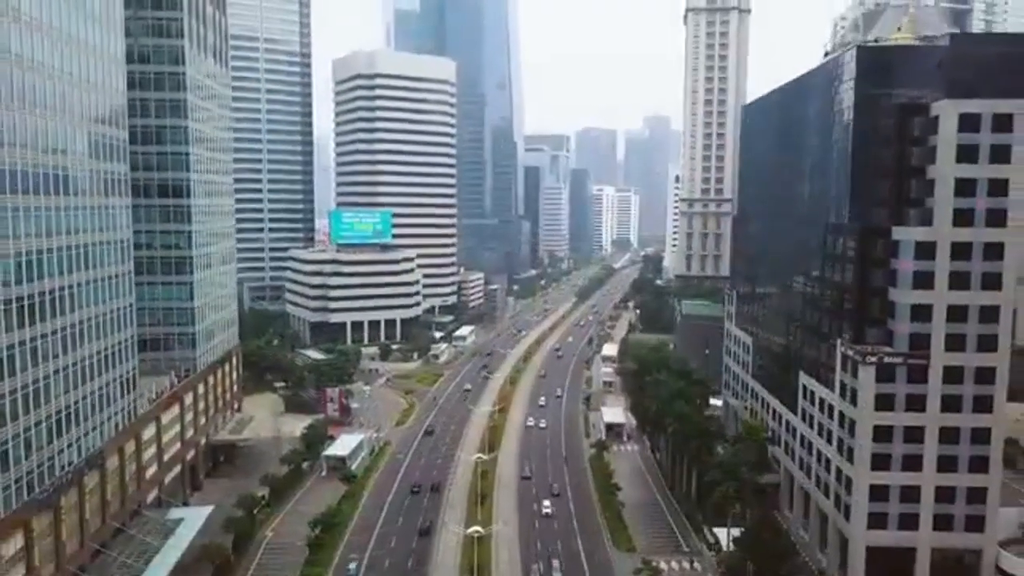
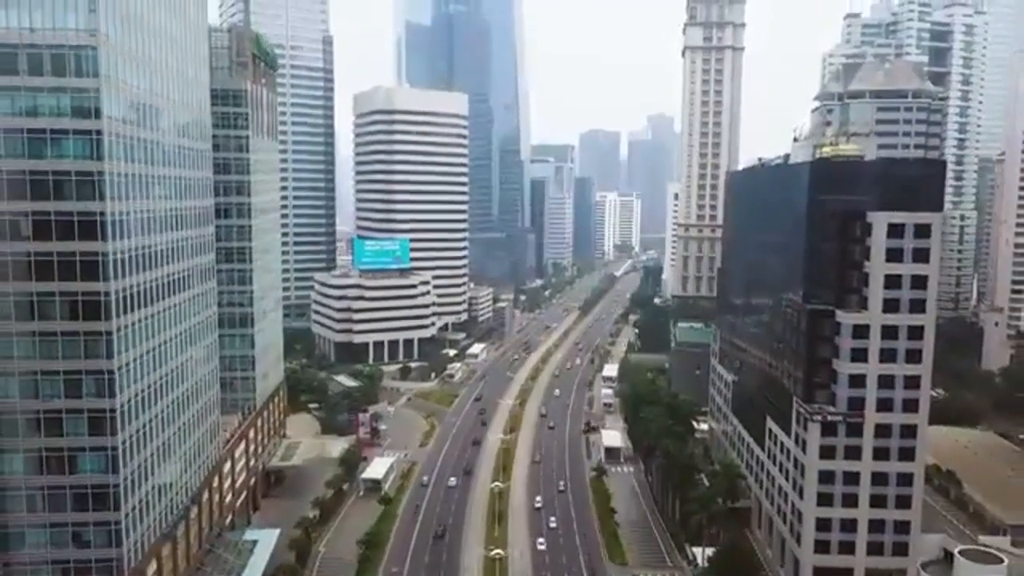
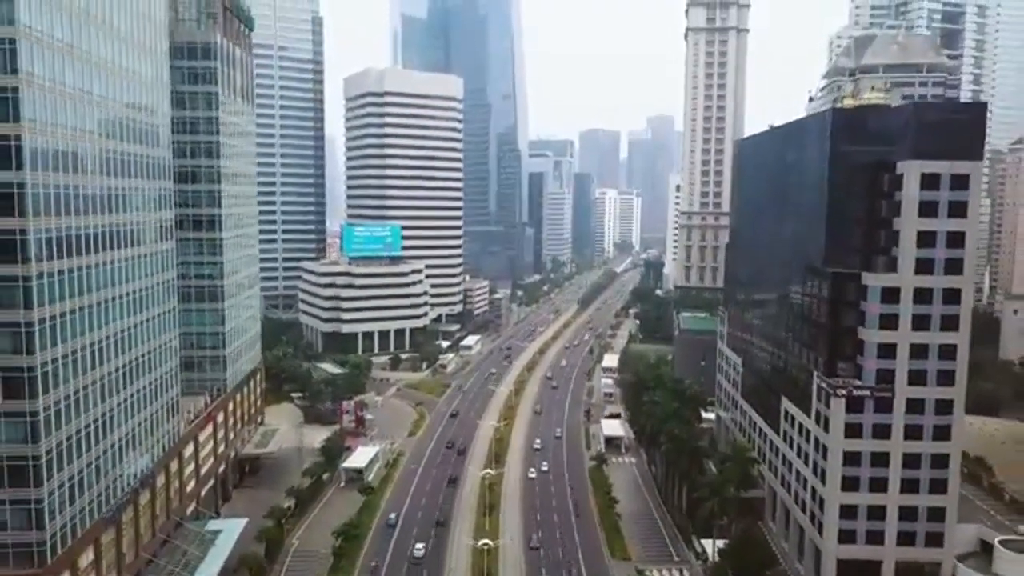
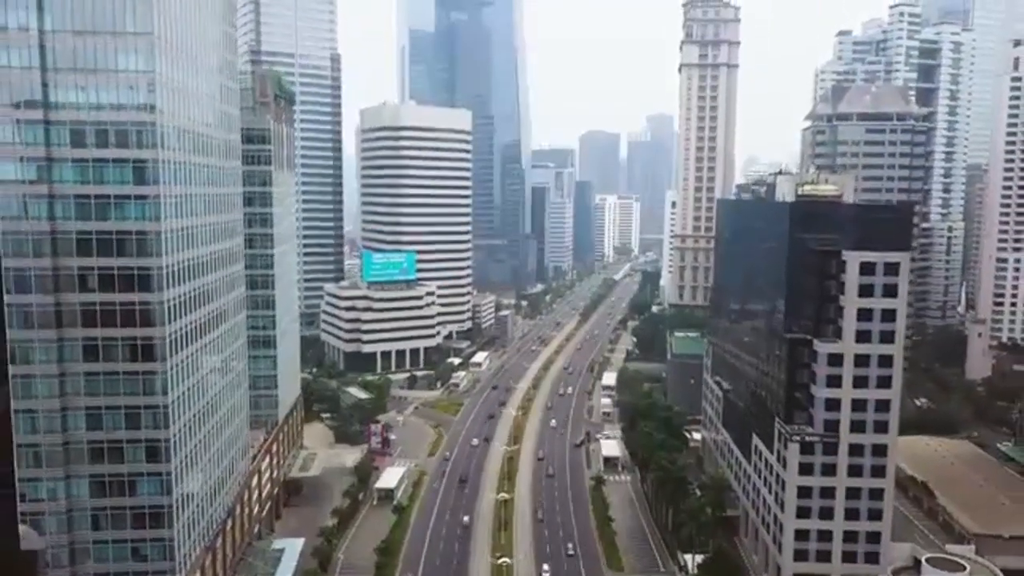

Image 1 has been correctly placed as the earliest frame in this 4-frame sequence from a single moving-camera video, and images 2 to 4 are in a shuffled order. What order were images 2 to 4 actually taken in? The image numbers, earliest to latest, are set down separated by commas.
3, 2, 4
